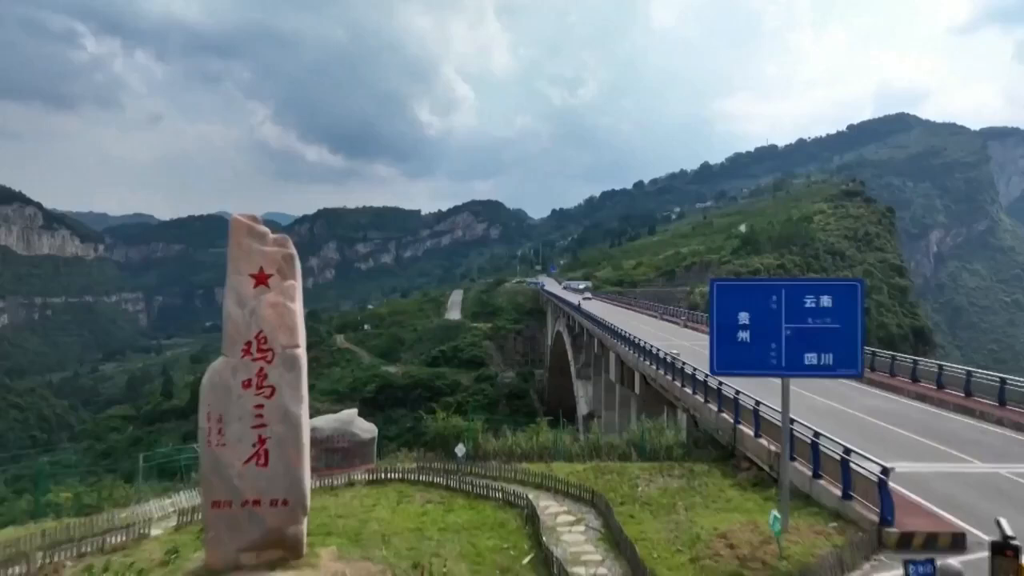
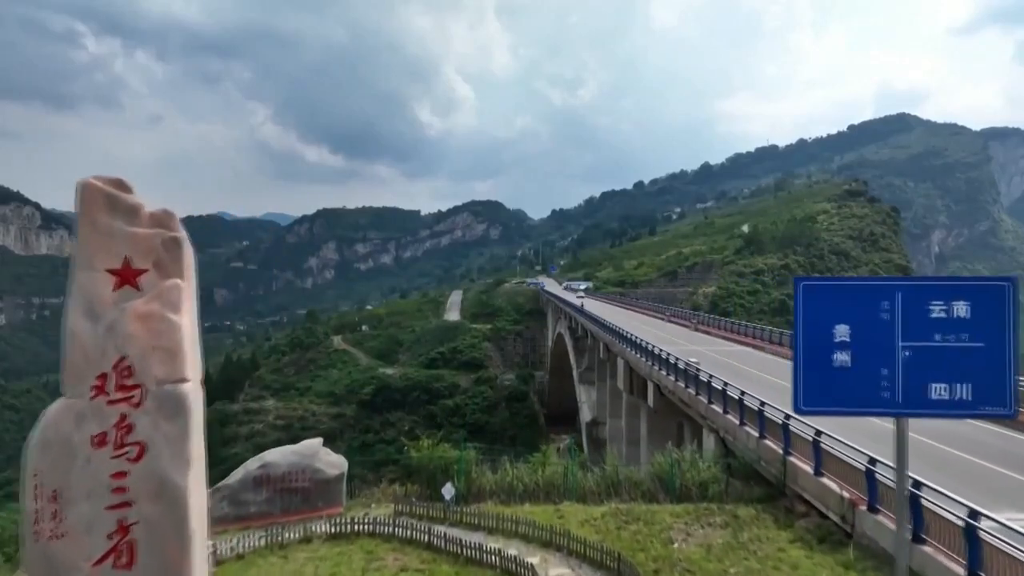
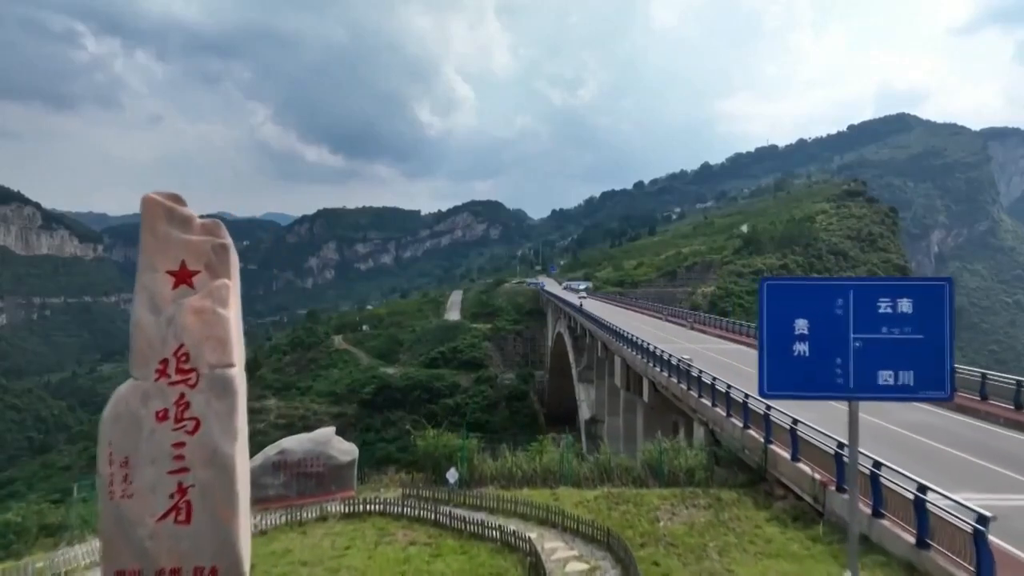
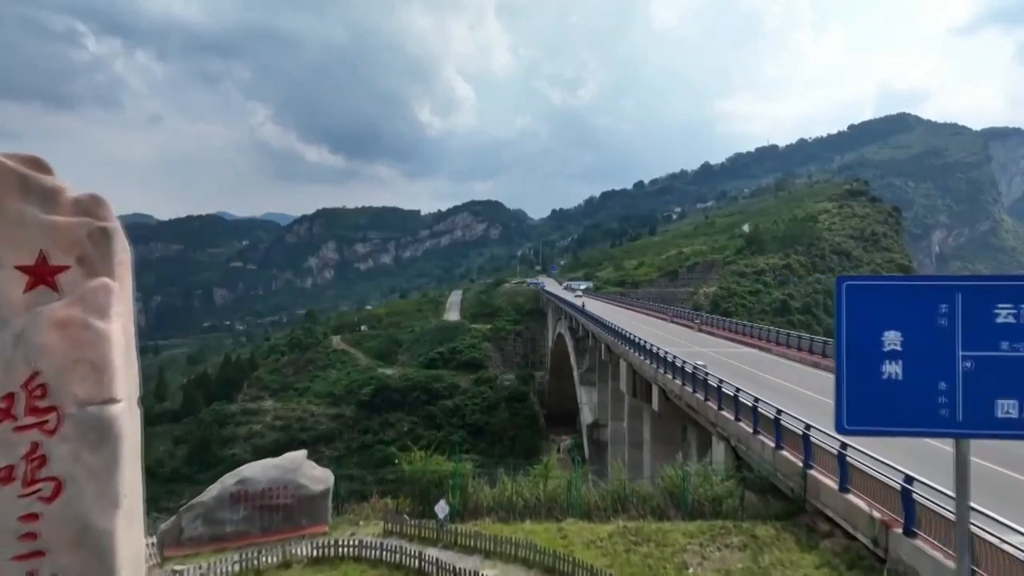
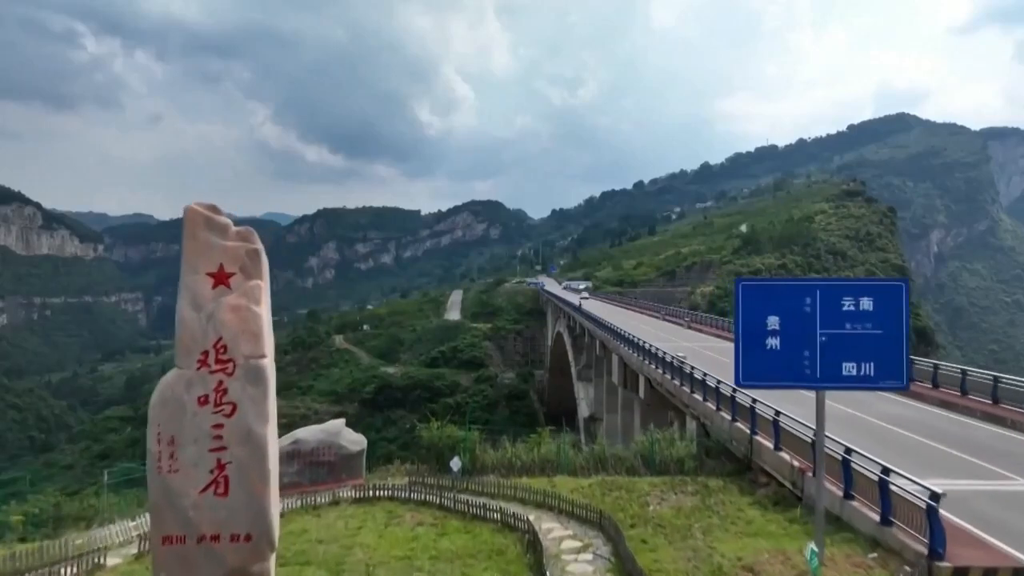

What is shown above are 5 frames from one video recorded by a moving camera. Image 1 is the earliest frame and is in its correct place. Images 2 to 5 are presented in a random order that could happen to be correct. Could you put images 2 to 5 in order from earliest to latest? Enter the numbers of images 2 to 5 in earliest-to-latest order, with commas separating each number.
5, 3, 2, 4
